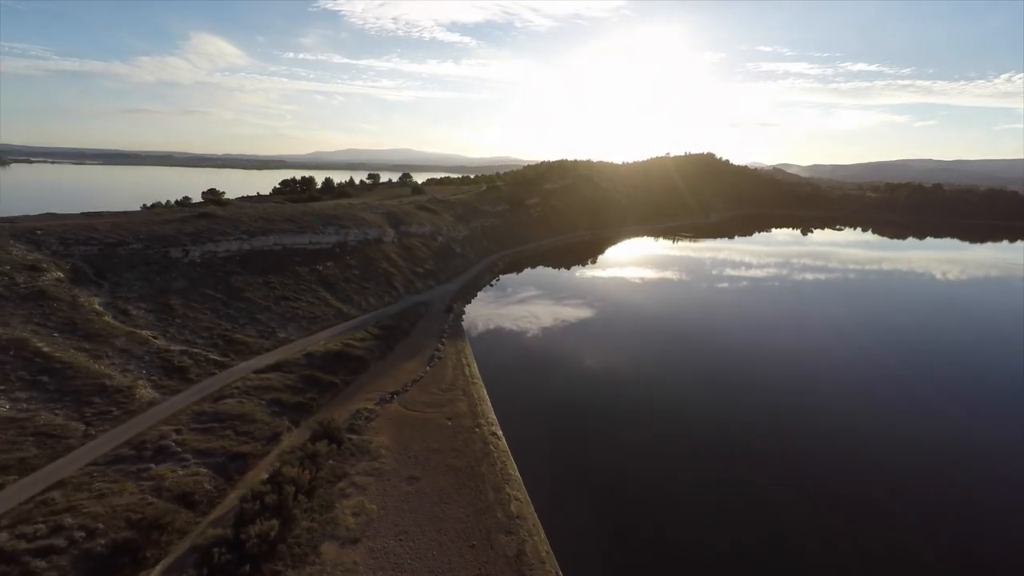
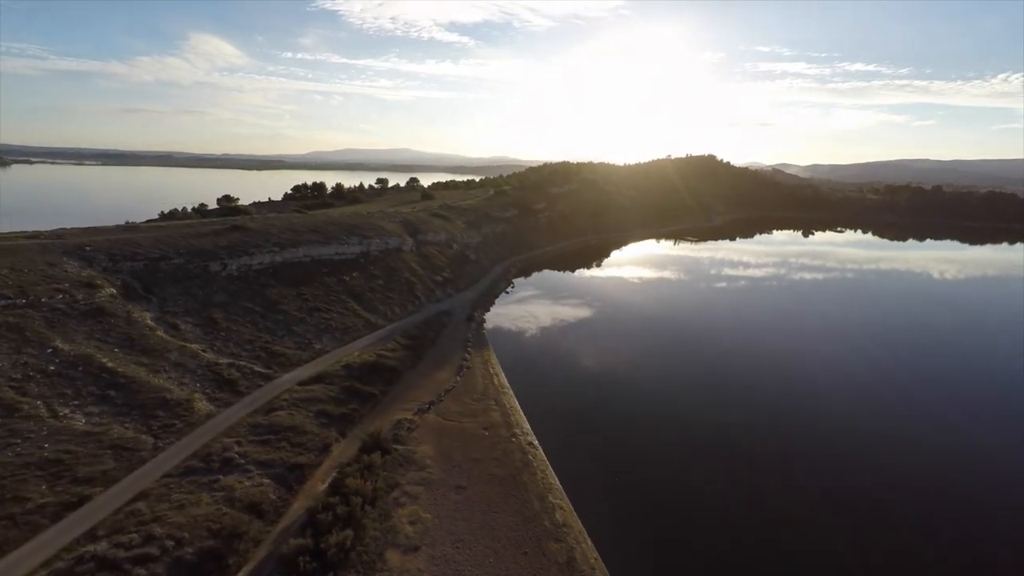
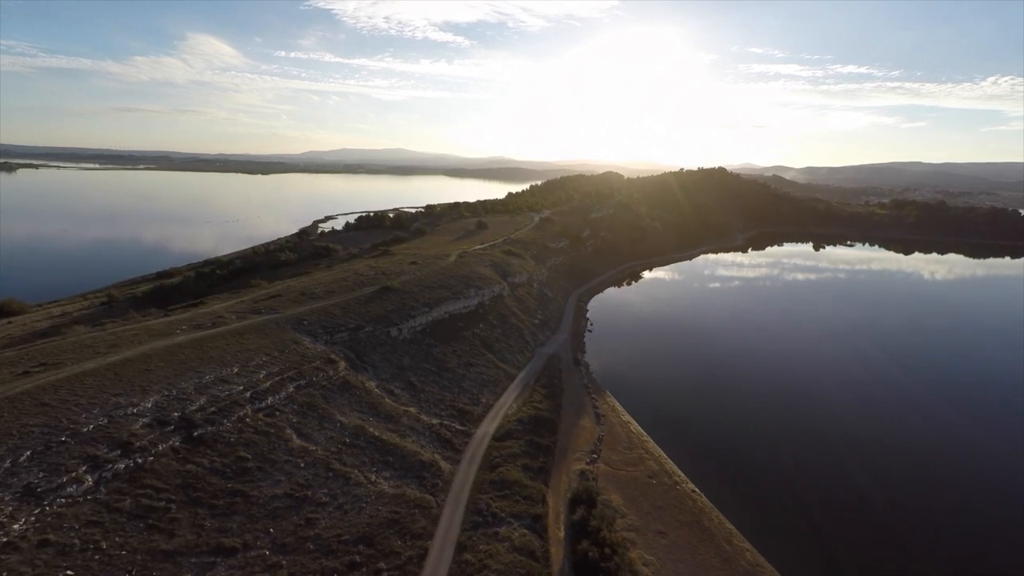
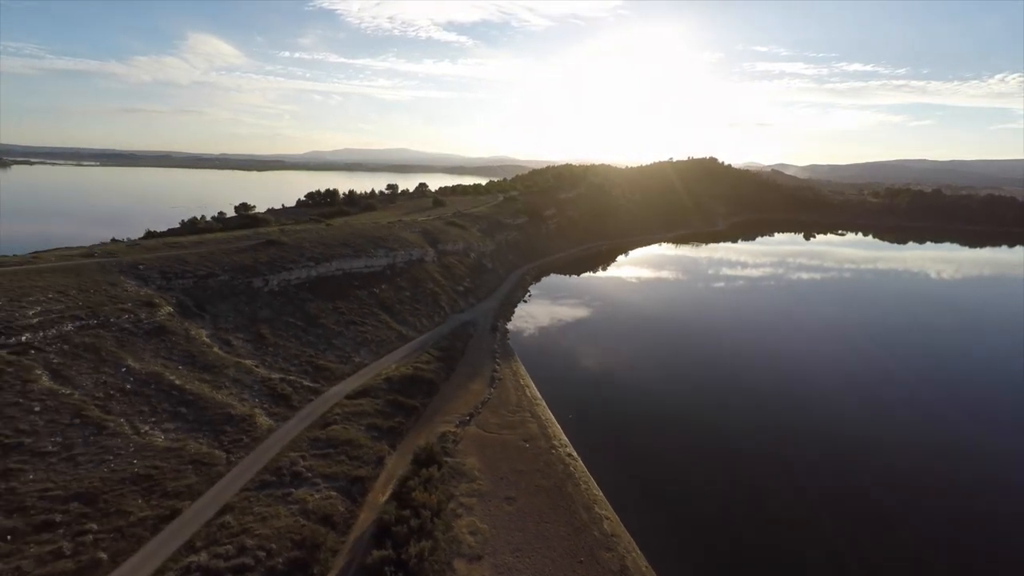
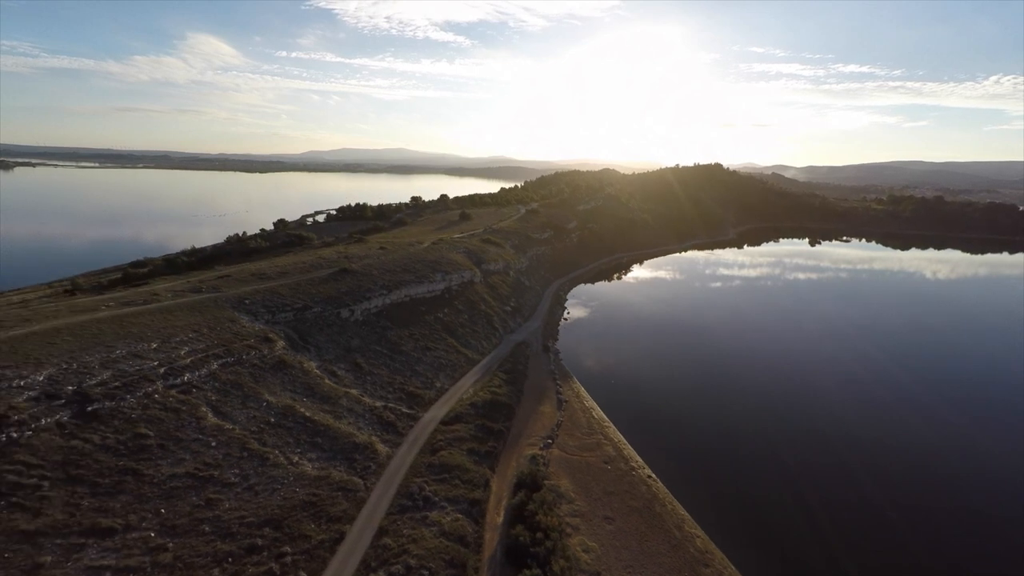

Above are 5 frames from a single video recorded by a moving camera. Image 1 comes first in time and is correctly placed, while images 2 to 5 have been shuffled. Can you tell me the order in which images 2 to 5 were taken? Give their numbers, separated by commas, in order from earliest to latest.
2, 4, 5, 3
